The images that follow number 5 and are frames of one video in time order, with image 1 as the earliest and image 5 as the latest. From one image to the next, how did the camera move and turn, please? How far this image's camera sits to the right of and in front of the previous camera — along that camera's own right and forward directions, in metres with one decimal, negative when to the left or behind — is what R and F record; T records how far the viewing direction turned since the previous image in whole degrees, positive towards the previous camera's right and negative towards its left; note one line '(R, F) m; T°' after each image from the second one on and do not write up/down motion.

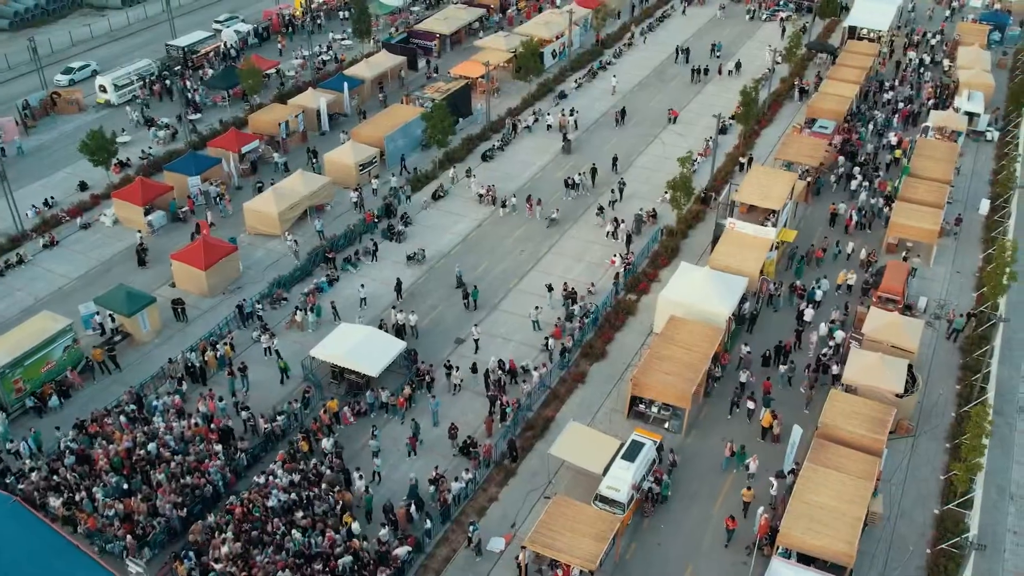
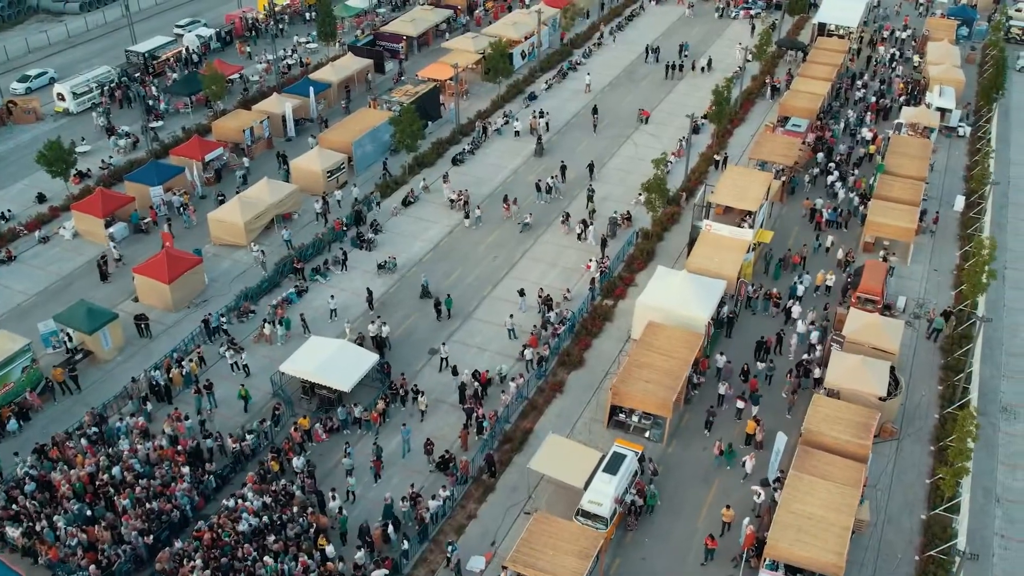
(-0.1, +0.7) m; +2°
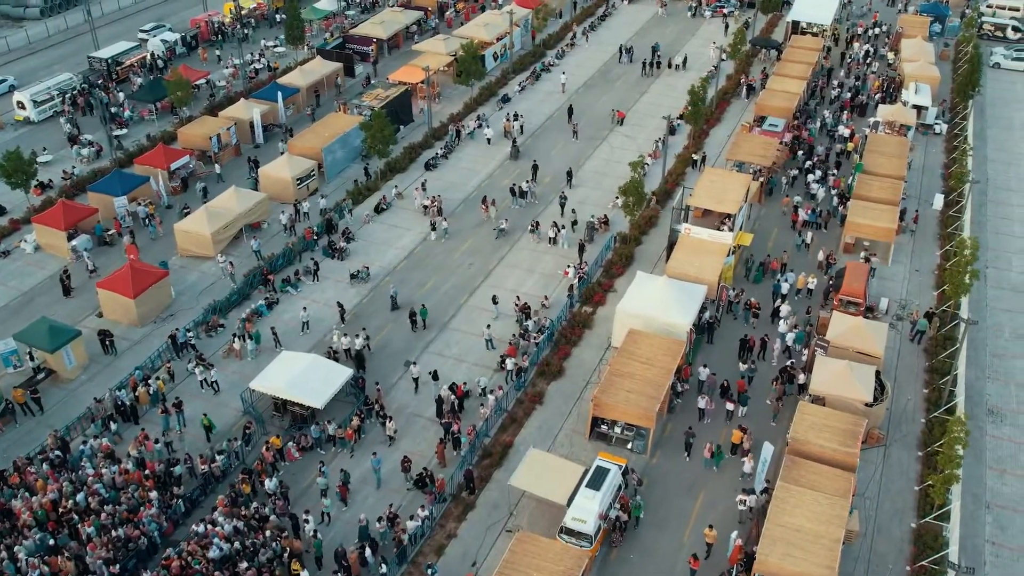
(0.0, +0.8) m; +1°
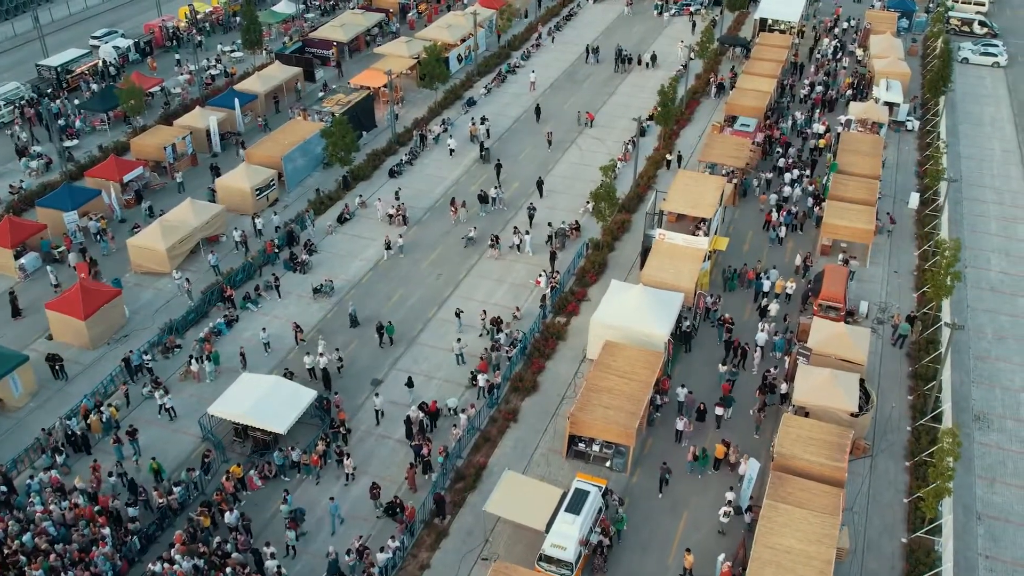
(0.0, +1.1) m; +2°
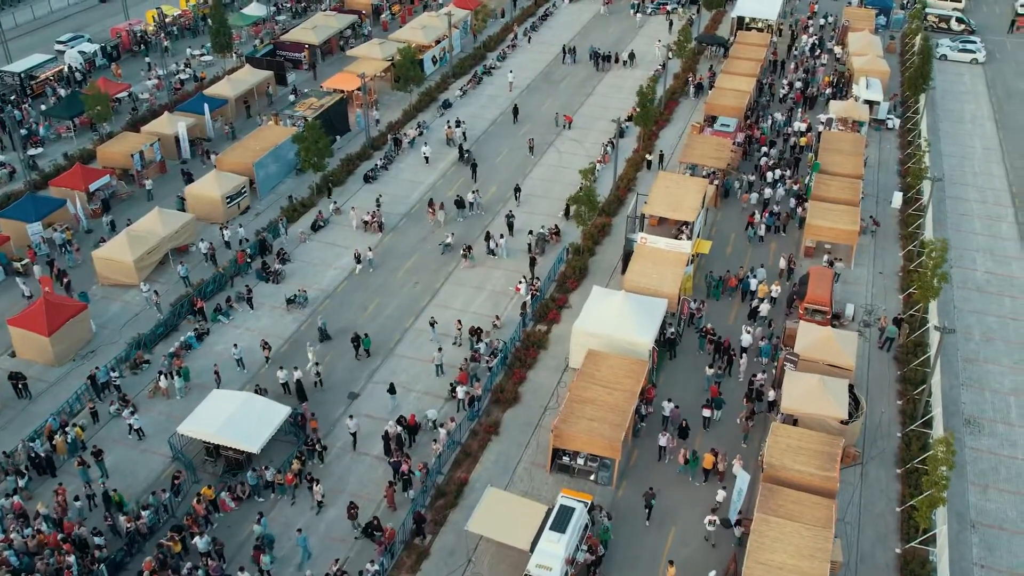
(0.0, +0.8) m; +1°
